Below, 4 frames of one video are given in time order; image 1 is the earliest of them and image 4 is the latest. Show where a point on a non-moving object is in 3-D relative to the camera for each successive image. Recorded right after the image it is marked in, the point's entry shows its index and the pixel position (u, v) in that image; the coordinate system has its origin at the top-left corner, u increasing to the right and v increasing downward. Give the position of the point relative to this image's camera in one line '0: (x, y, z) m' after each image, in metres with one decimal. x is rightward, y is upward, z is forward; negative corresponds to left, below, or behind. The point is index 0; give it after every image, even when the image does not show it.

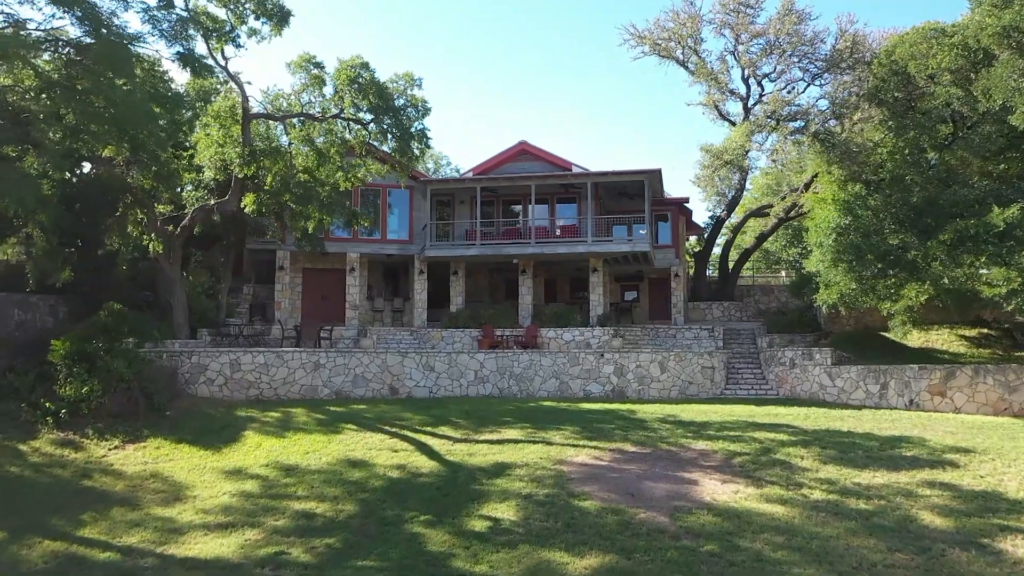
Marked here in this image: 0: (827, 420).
0: (+6.8, -2.9, +18.0) m
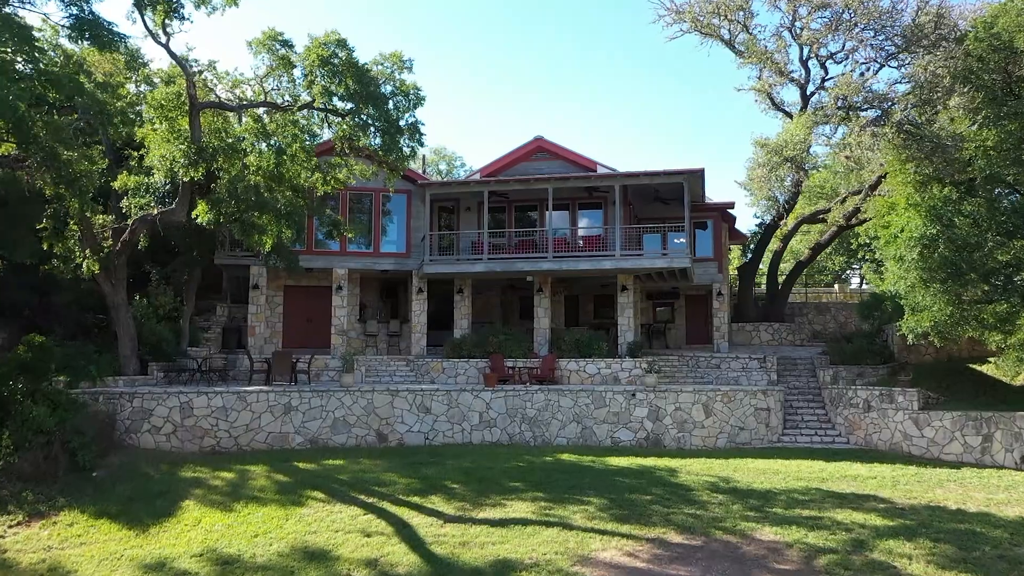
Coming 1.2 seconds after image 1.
0: (+7.0, -3.4, +14.2) m
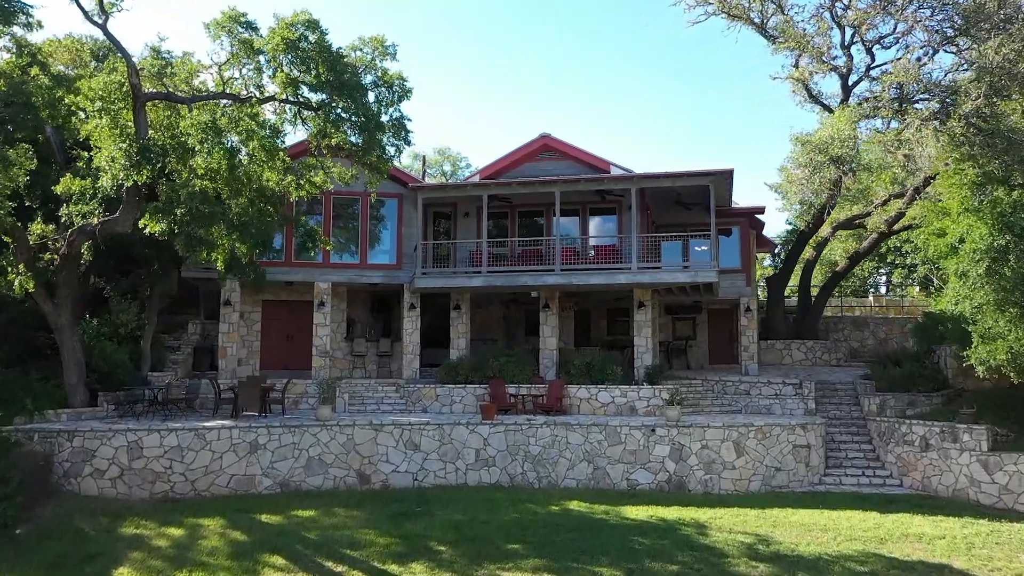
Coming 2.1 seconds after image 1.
0: (+7.0, -3.7, +11.8) m
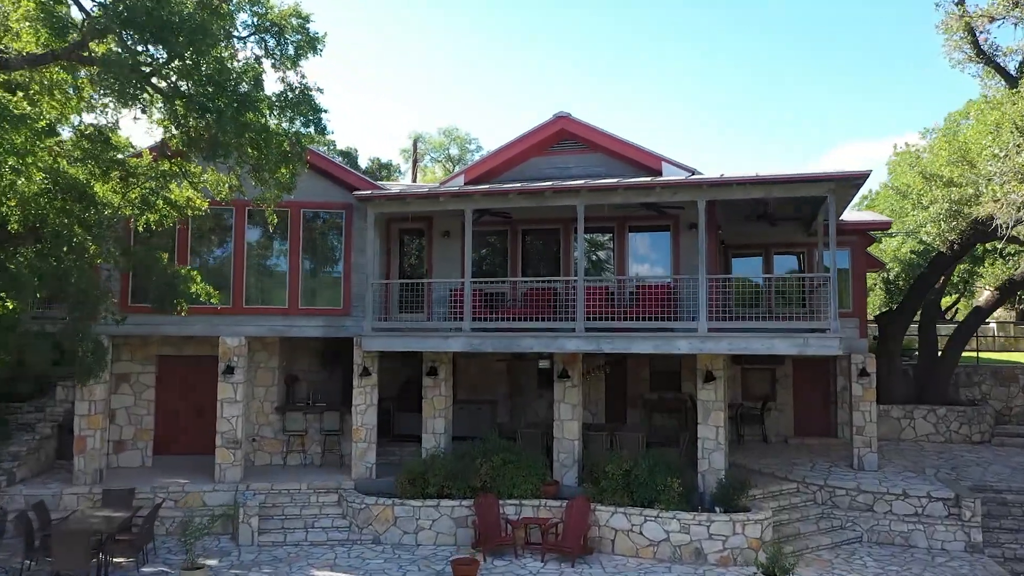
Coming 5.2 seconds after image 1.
0: (+6.8, -4.8, +5.5) m
